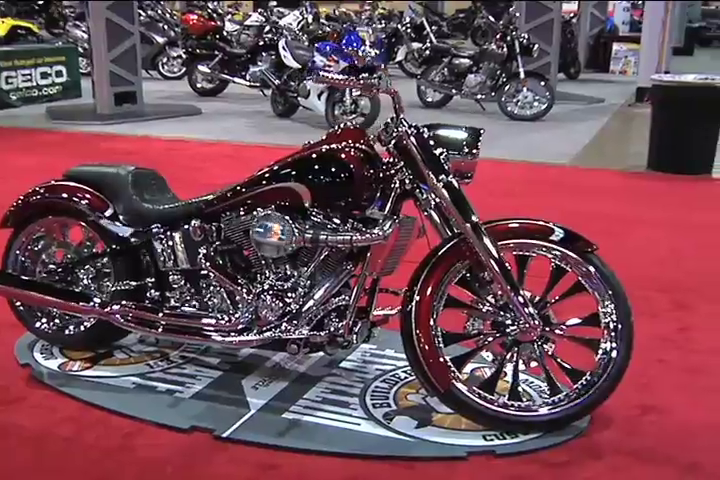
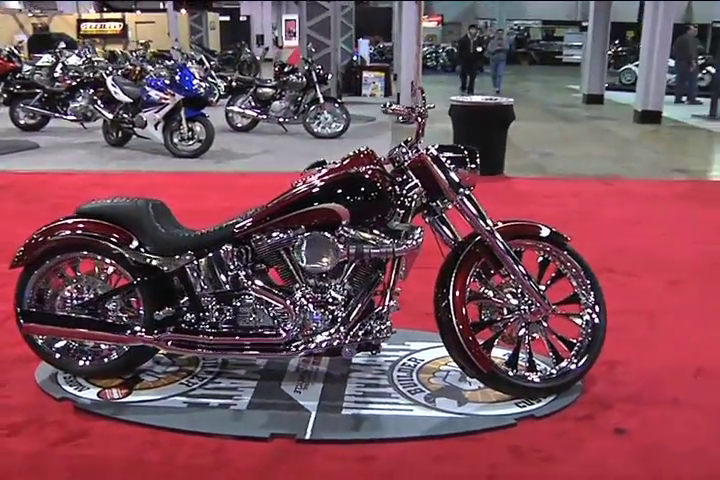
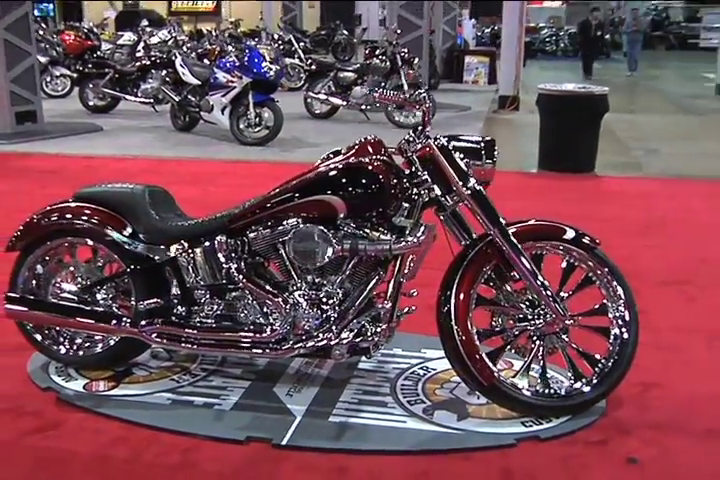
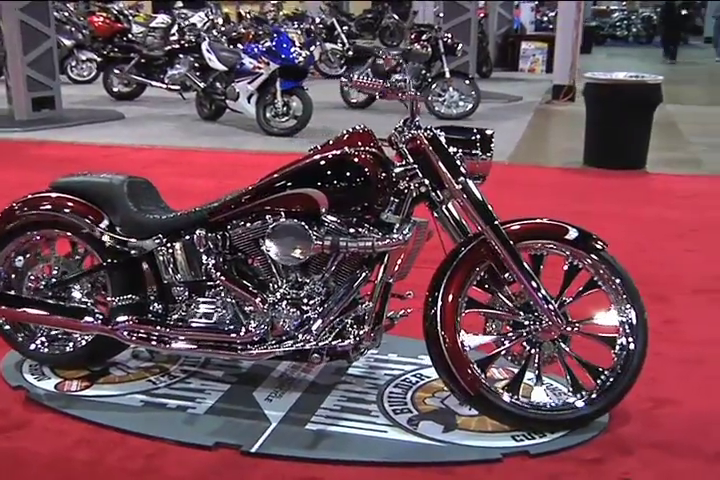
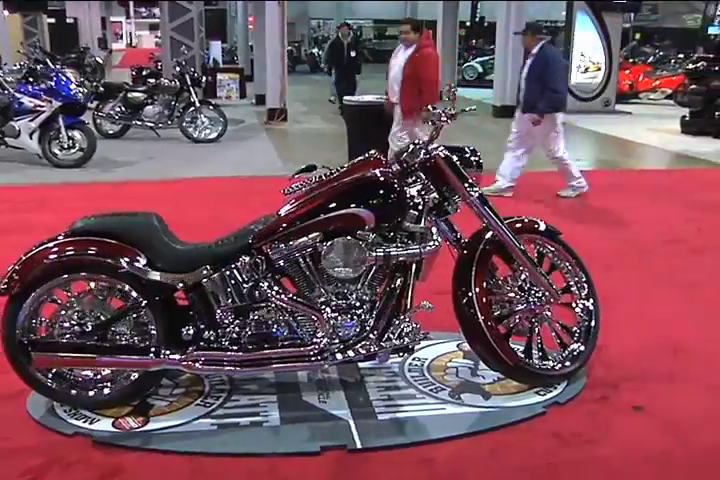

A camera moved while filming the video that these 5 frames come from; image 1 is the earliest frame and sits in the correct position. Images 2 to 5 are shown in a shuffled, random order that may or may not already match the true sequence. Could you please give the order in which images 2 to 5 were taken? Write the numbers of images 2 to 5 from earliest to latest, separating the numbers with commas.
4, 3, 2, 5
